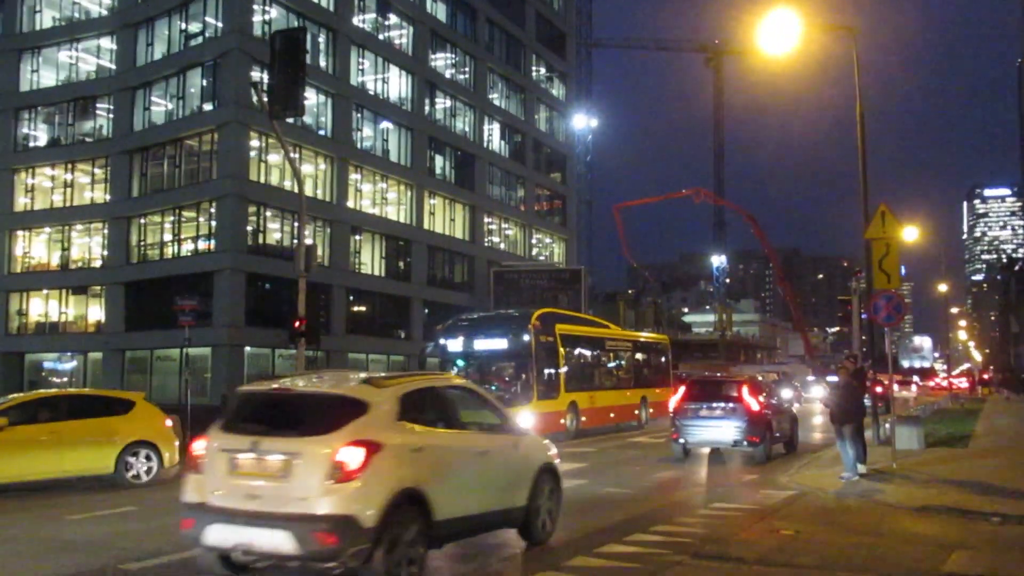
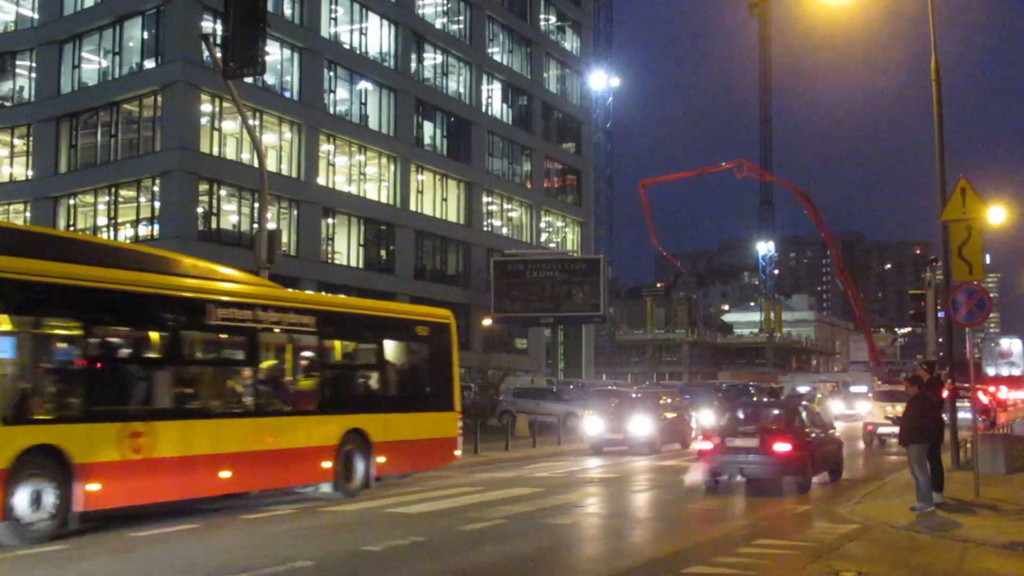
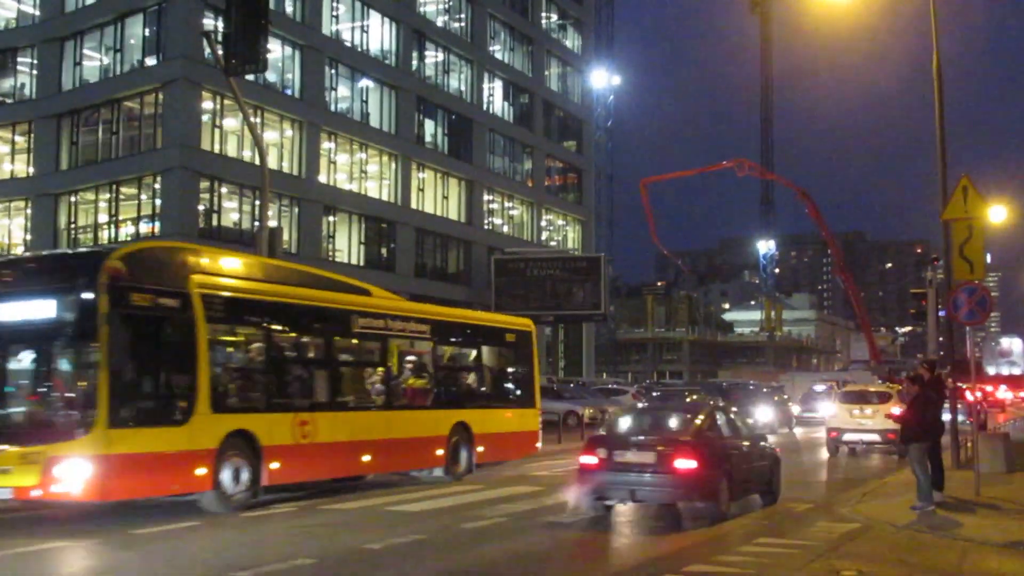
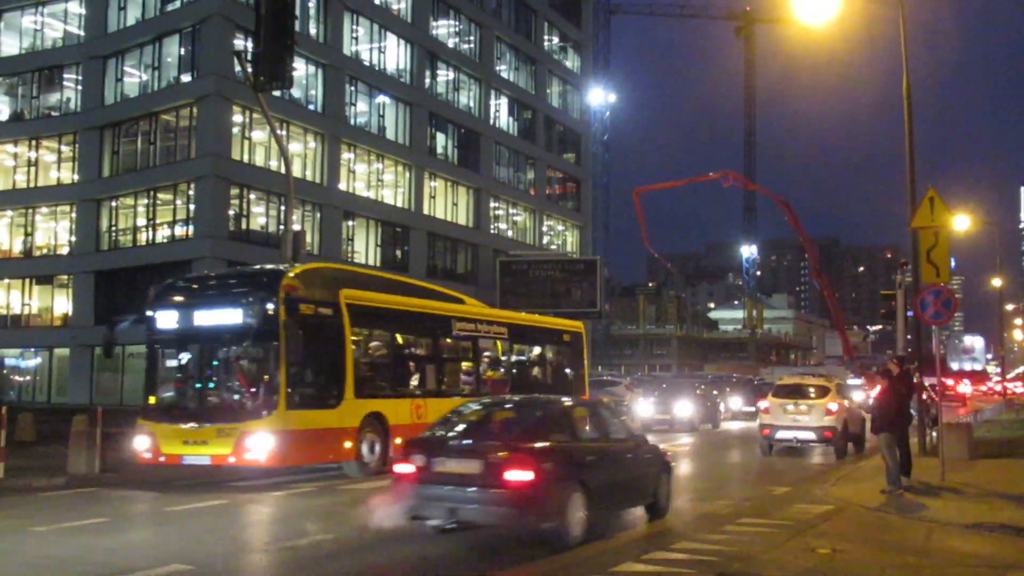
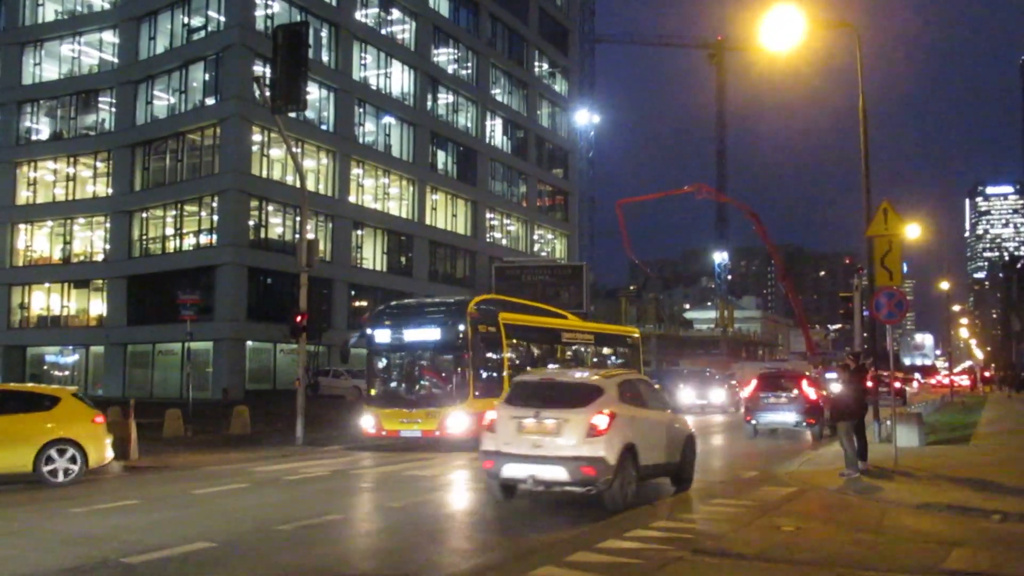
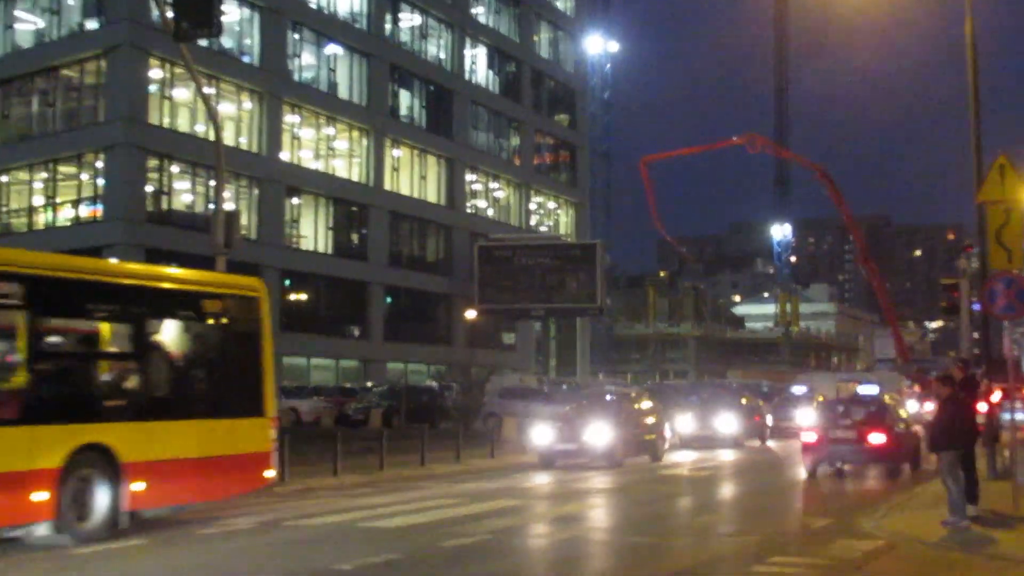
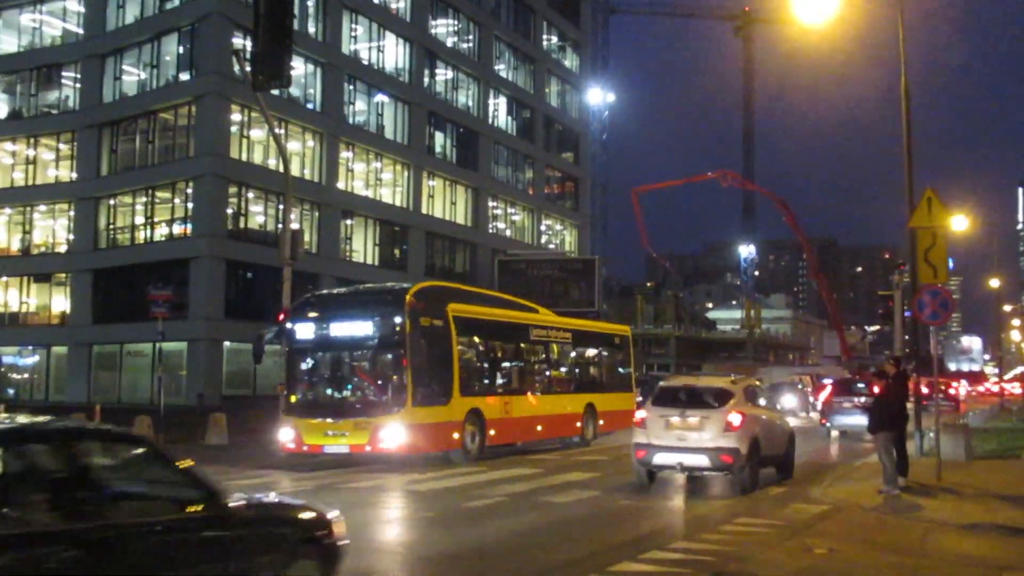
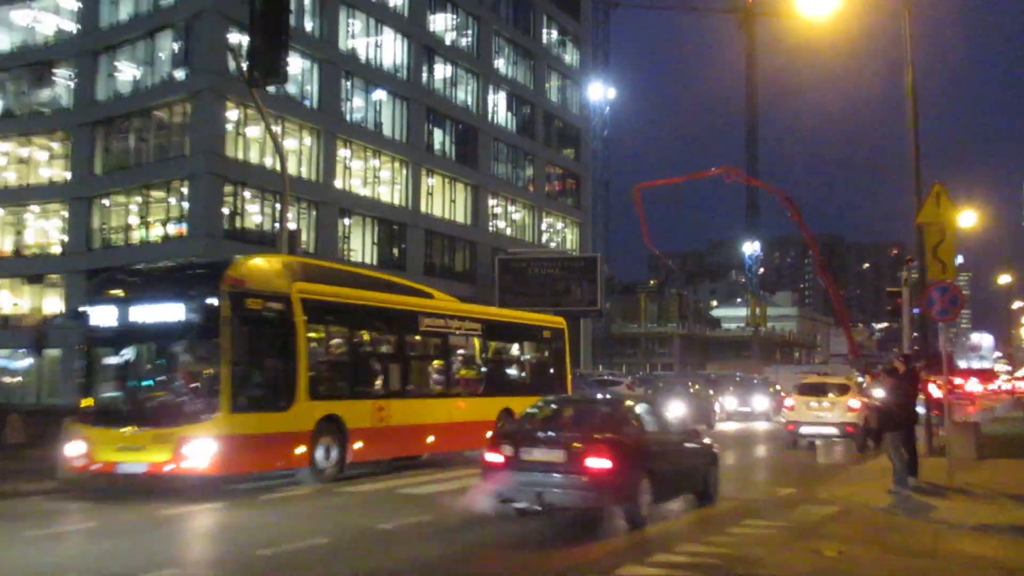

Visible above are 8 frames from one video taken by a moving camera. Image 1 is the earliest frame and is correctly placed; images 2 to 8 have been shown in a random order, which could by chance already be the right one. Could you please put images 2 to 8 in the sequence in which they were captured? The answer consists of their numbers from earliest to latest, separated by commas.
5, 7, 4, 8, 3, 2, 6
